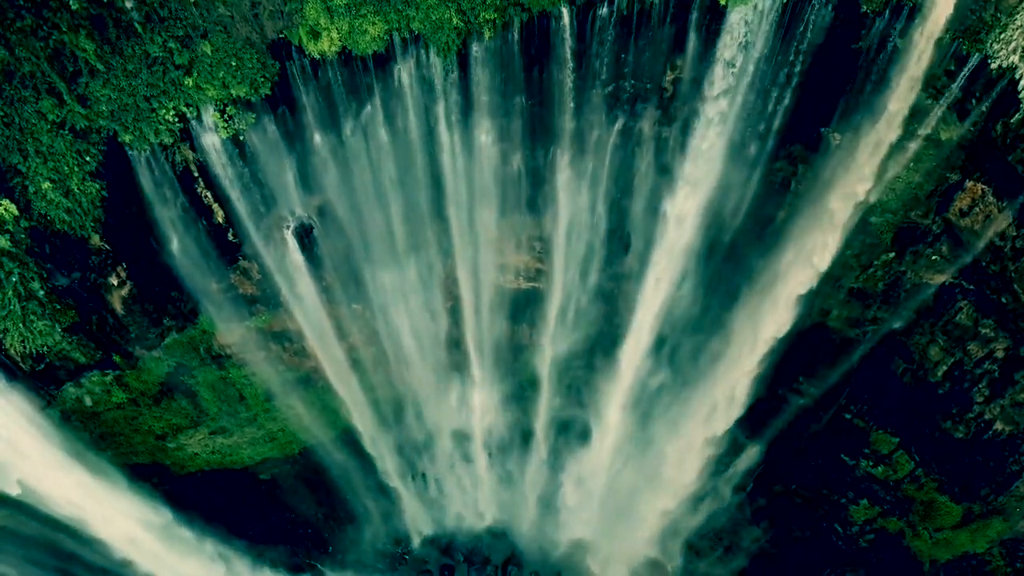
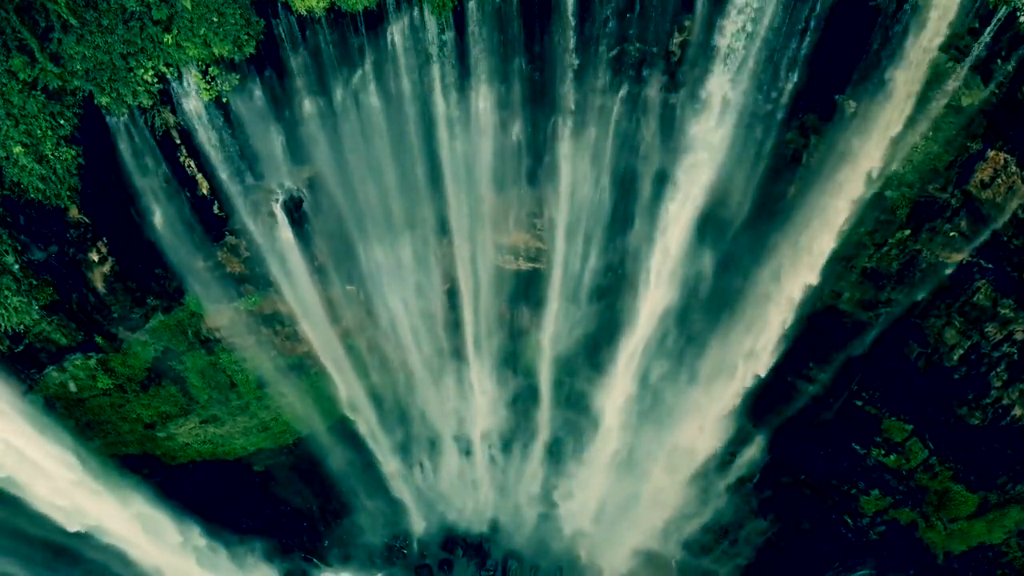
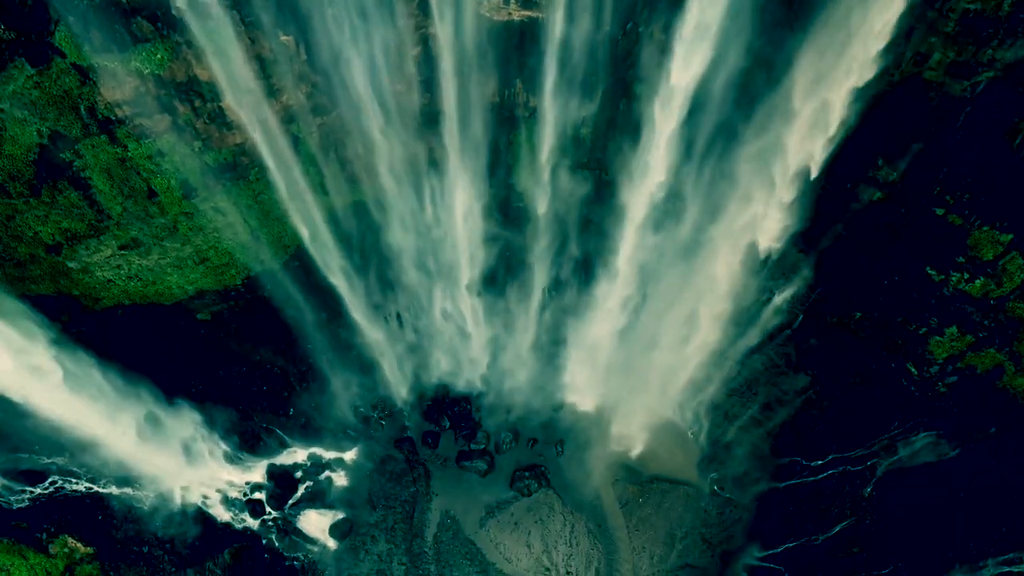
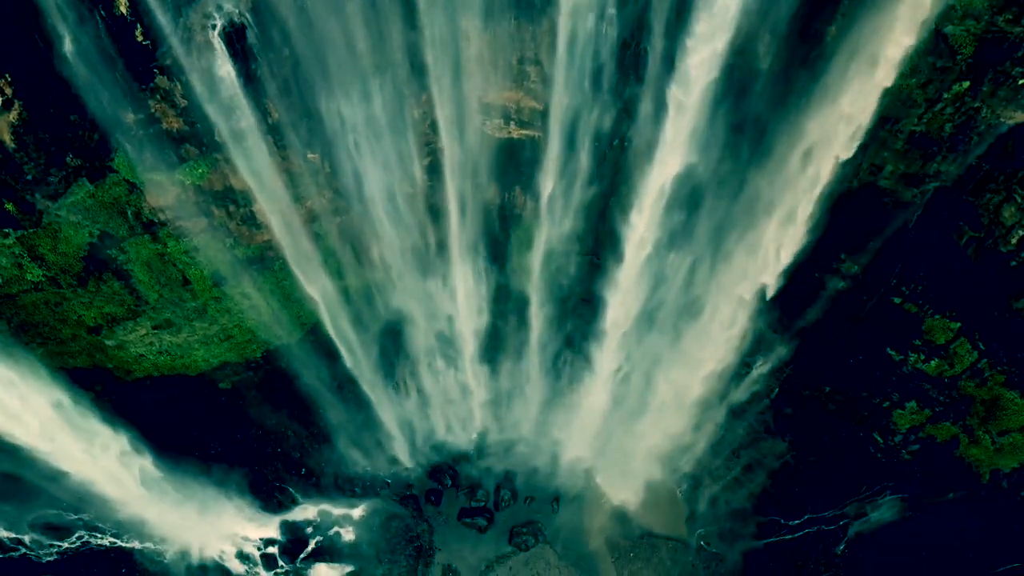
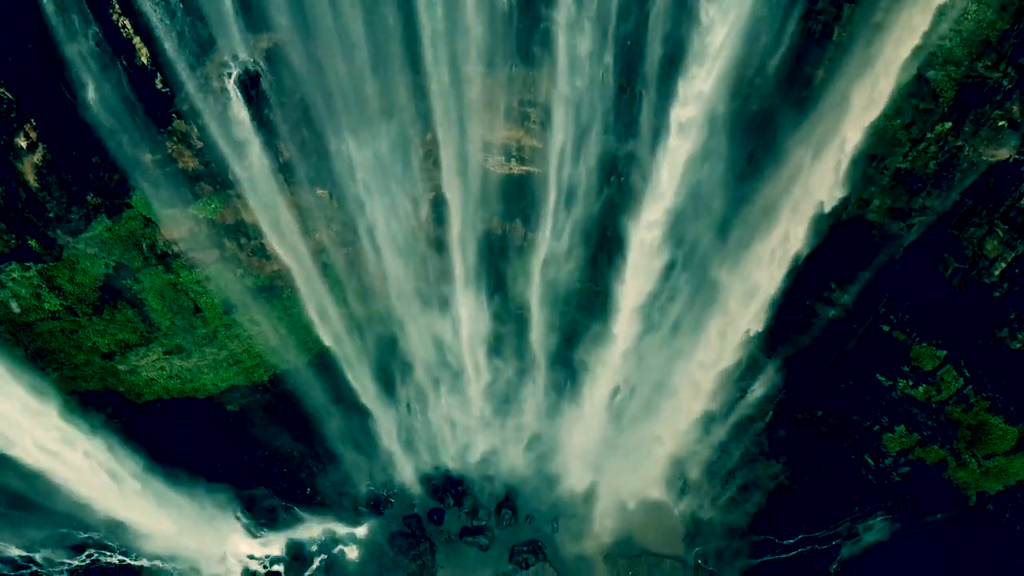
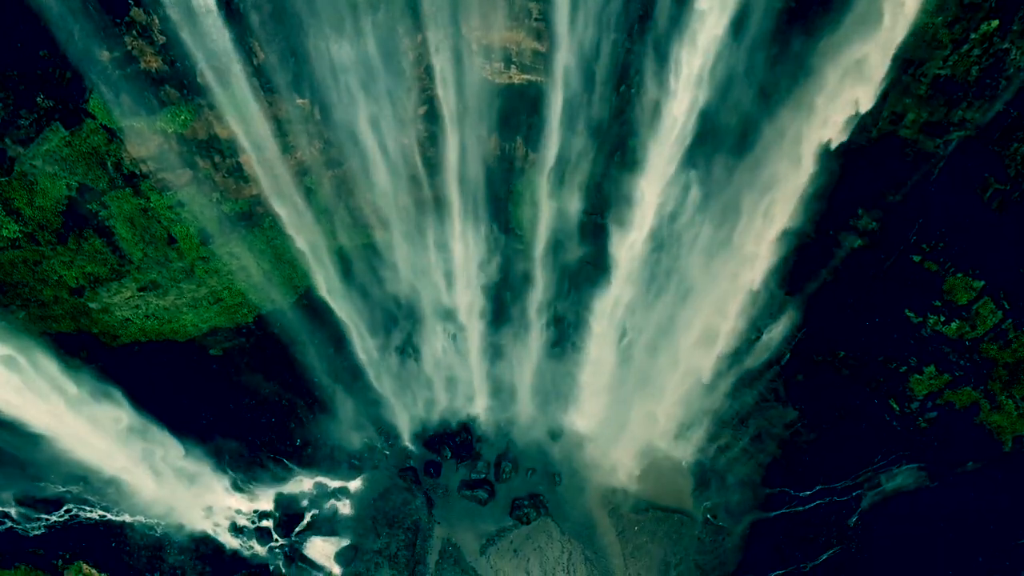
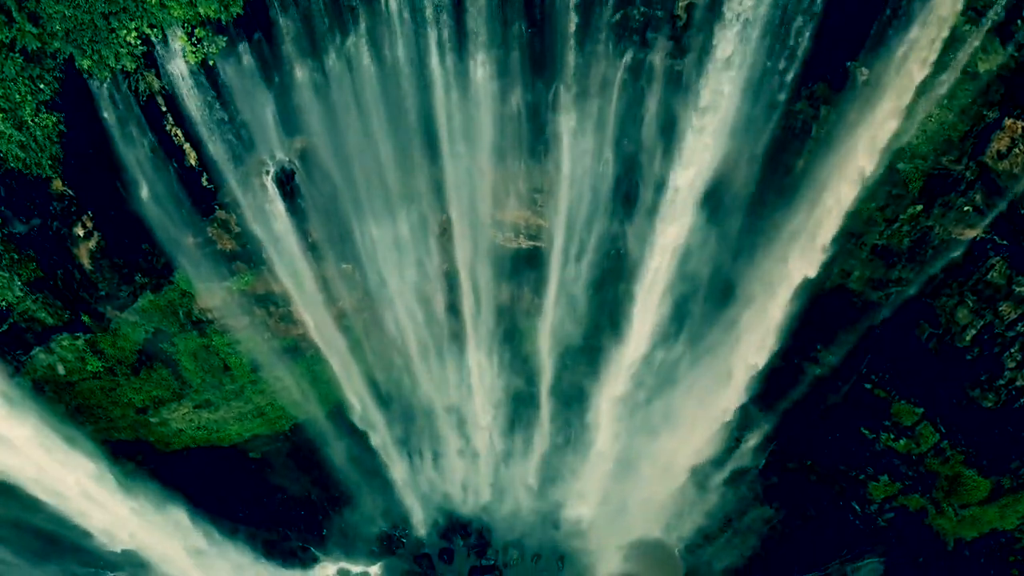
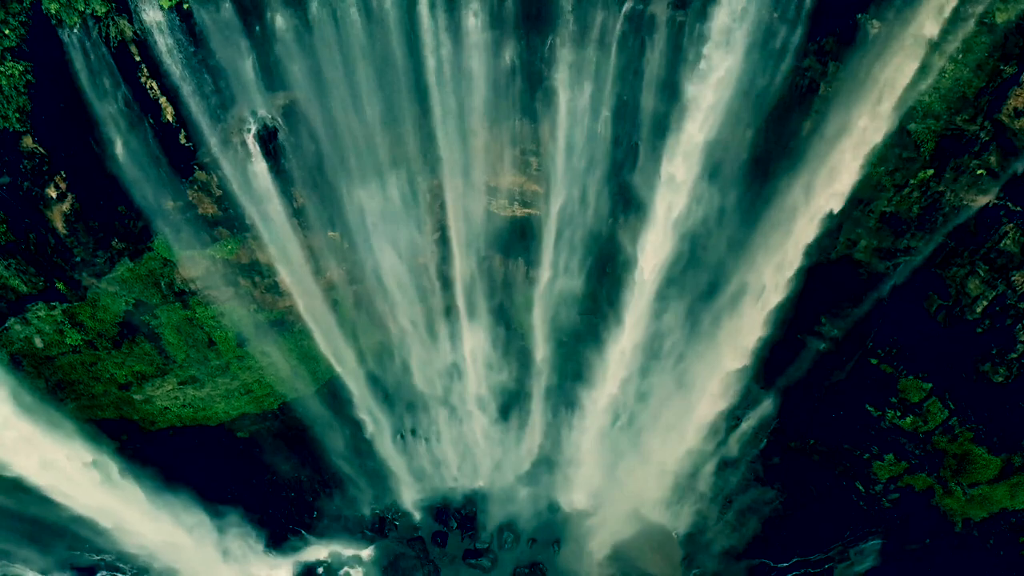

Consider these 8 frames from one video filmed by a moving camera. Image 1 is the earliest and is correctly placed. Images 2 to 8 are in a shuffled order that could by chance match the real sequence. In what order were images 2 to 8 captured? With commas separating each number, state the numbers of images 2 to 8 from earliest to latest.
2, 7, 8, 5, 4, 6, 3
